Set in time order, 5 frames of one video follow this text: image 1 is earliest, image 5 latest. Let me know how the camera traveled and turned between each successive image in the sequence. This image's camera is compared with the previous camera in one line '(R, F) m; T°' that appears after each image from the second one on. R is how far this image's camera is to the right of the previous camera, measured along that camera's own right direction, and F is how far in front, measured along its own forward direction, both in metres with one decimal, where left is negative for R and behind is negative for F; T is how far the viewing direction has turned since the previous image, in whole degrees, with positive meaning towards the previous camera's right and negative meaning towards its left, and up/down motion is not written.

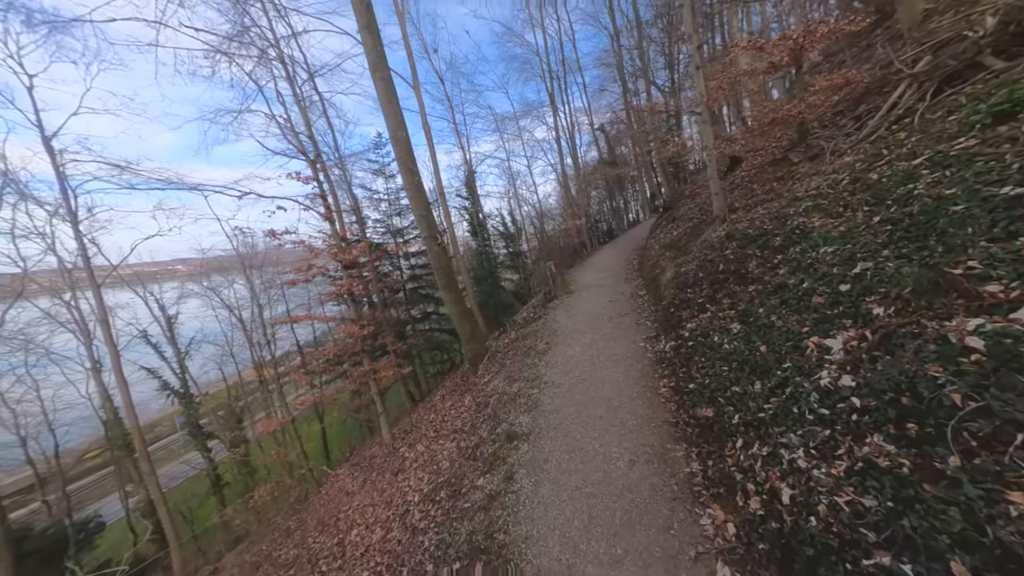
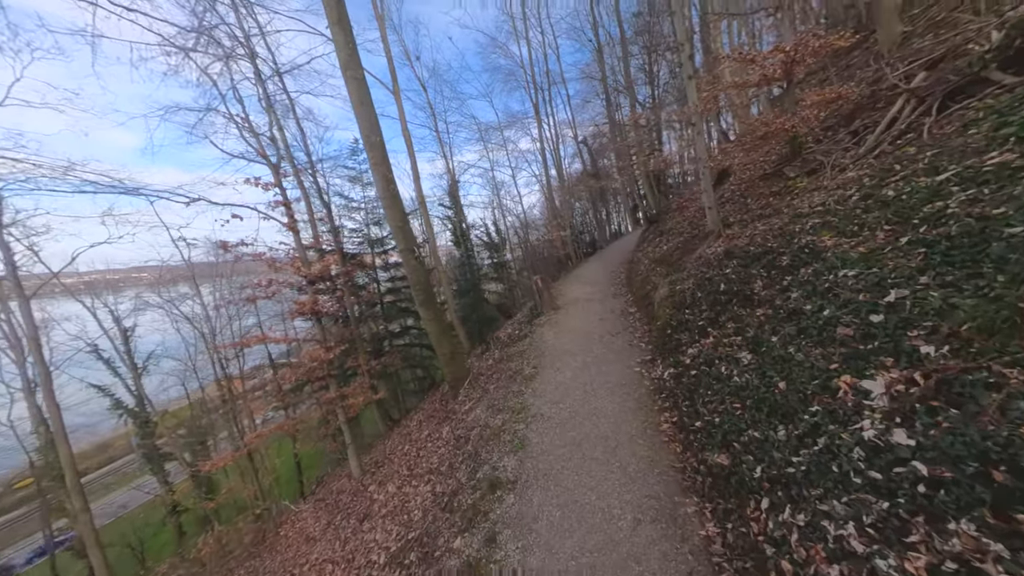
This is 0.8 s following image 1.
(0.0, +0.7) m; +3°
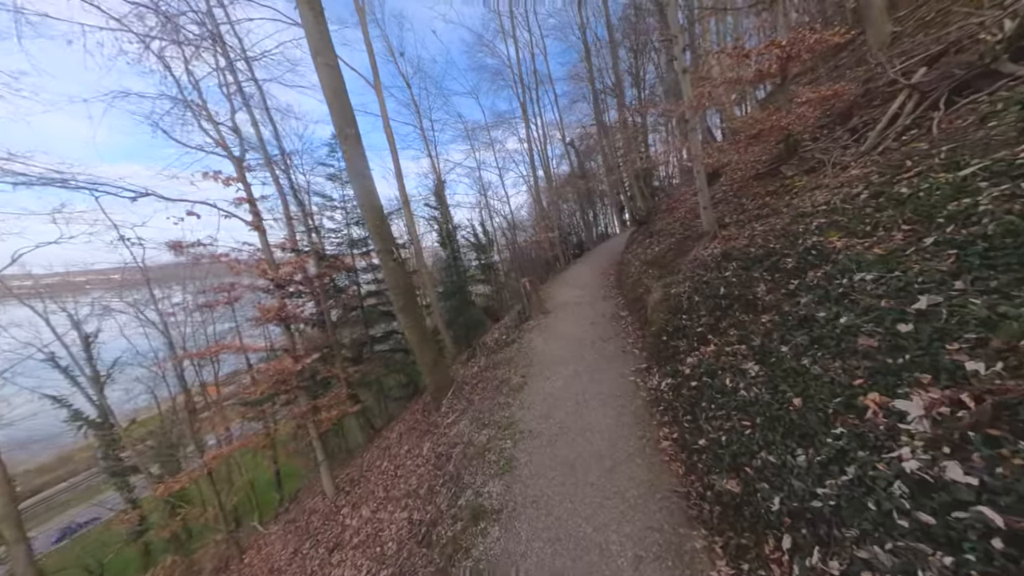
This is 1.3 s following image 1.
(0.0, +0.5) m; +2°
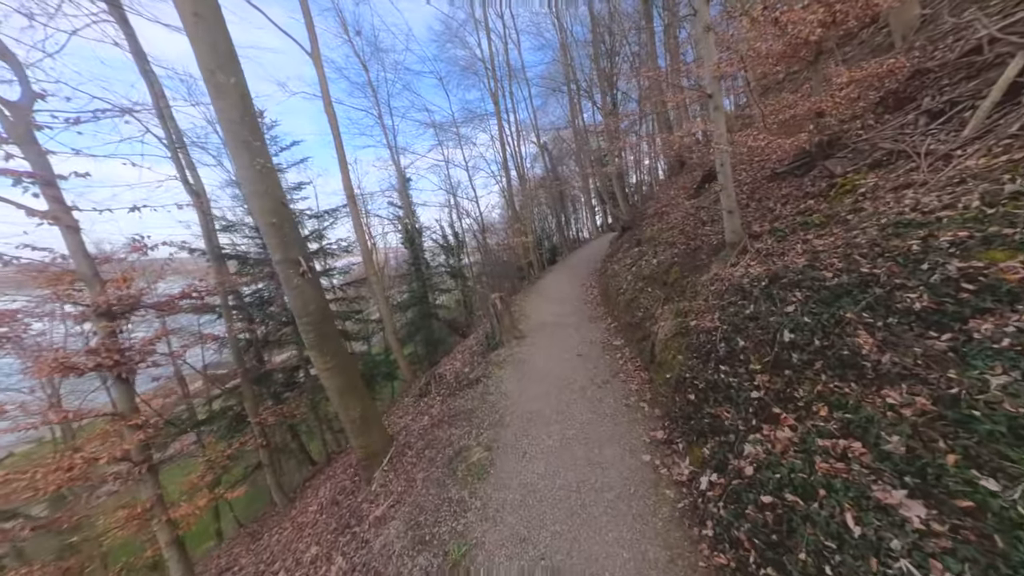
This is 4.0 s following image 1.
(+0.2, +2.2) m; +5°
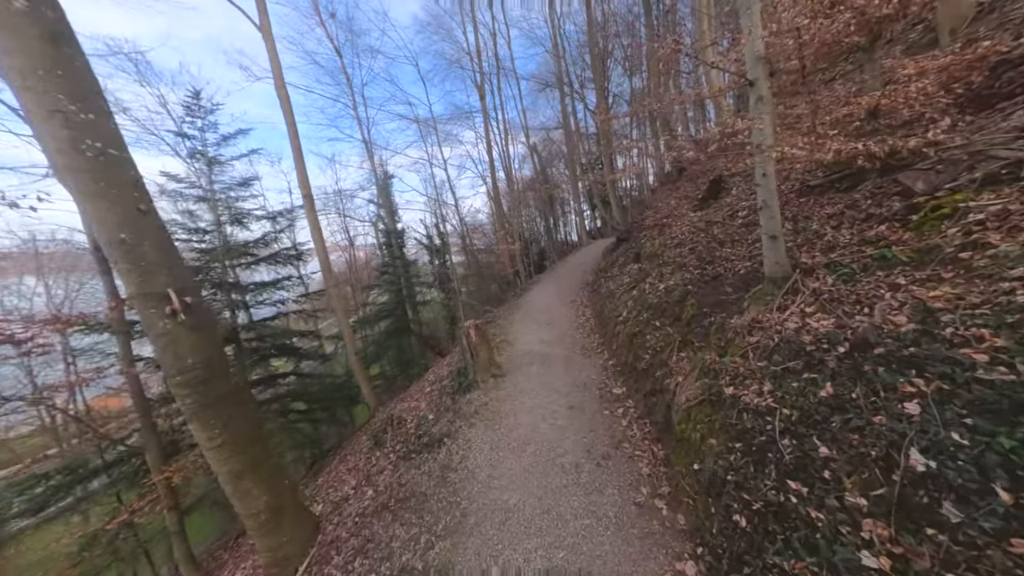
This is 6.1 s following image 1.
(+0.2, +1.6) m; +2°
